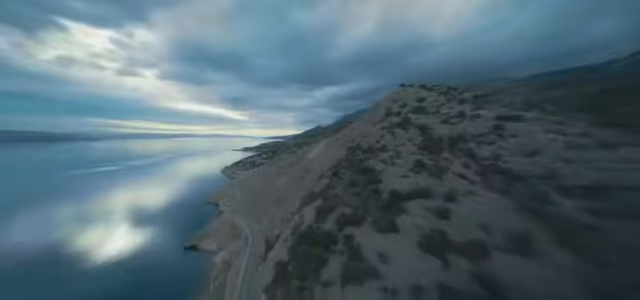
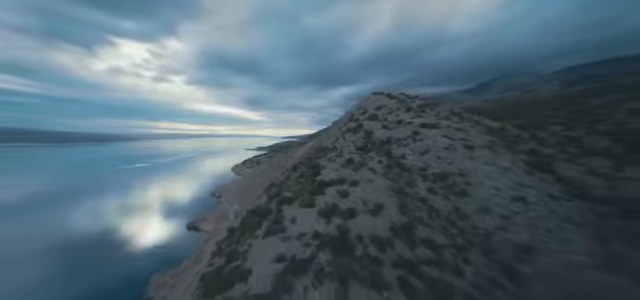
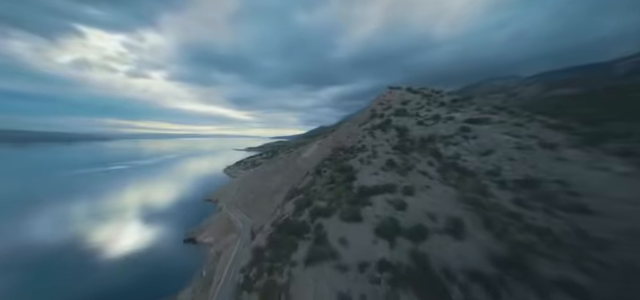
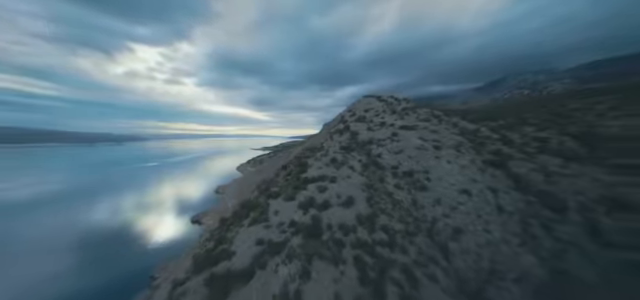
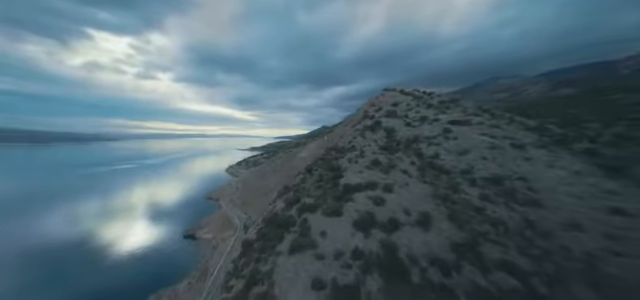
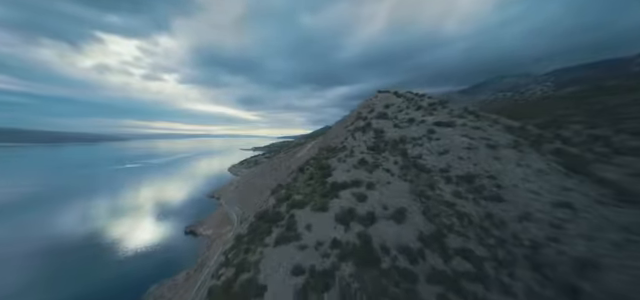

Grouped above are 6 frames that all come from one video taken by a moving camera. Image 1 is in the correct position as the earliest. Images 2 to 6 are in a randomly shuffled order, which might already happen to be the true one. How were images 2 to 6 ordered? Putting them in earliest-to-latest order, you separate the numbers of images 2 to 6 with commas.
3, 5, 6, 2, 4
